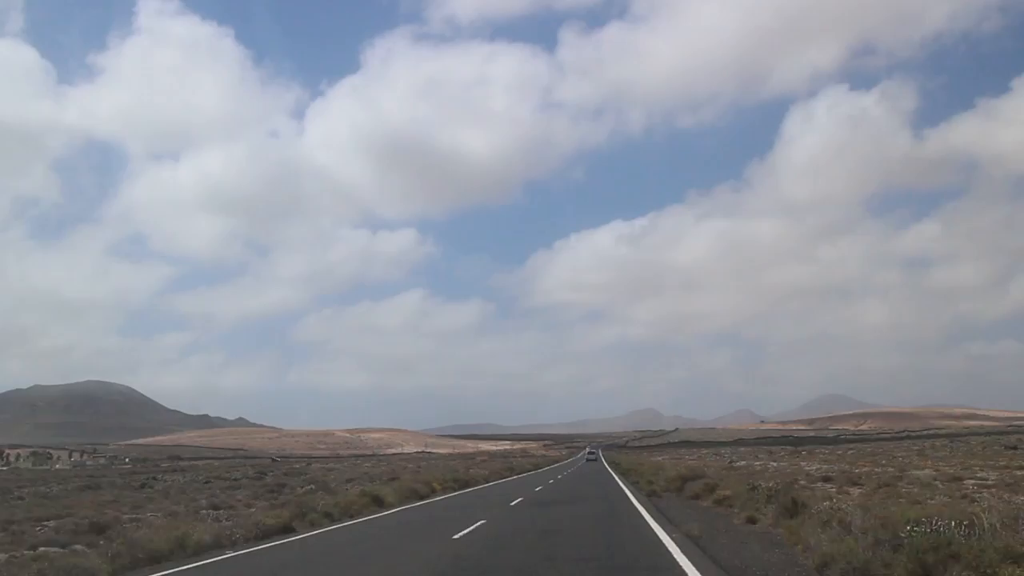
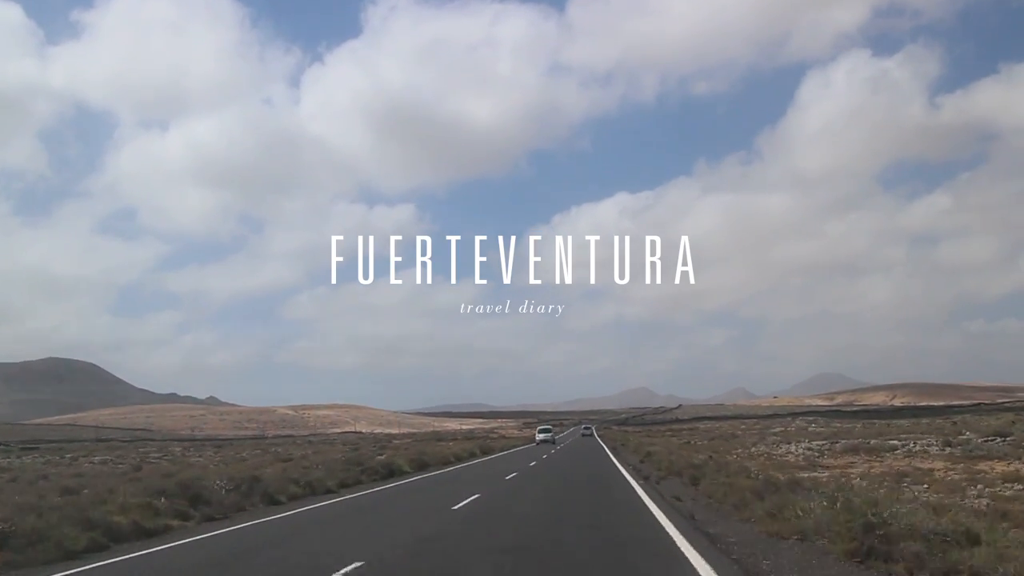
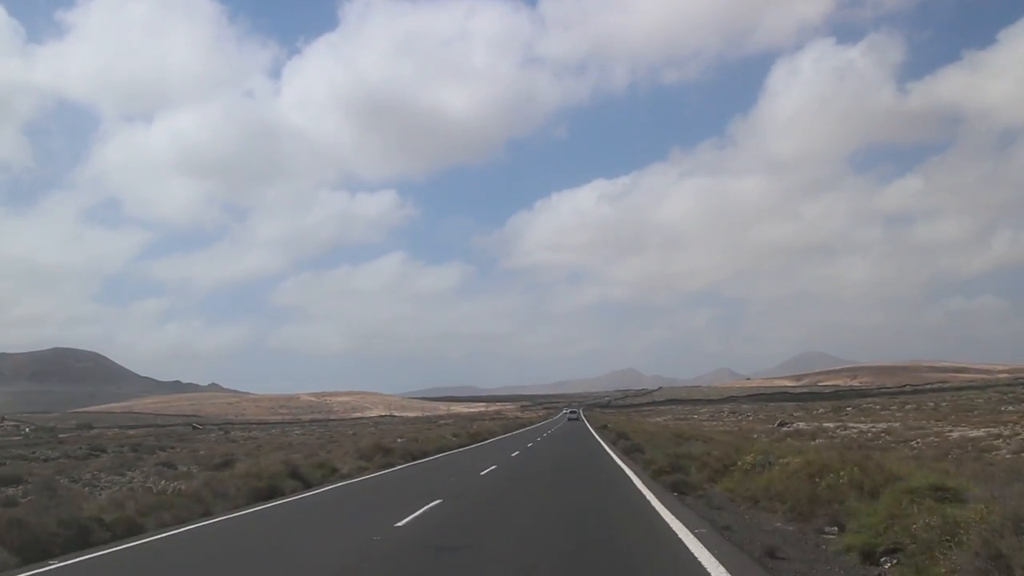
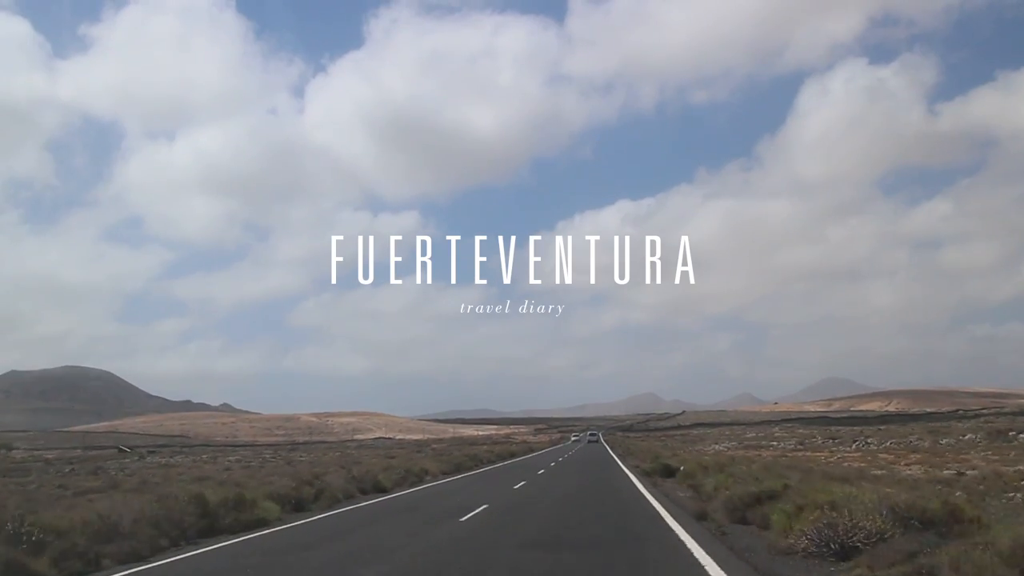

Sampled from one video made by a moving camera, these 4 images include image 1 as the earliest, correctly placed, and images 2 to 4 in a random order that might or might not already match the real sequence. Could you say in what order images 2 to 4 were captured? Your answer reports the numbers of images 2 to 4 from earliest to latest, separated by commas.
3, 4, 2
